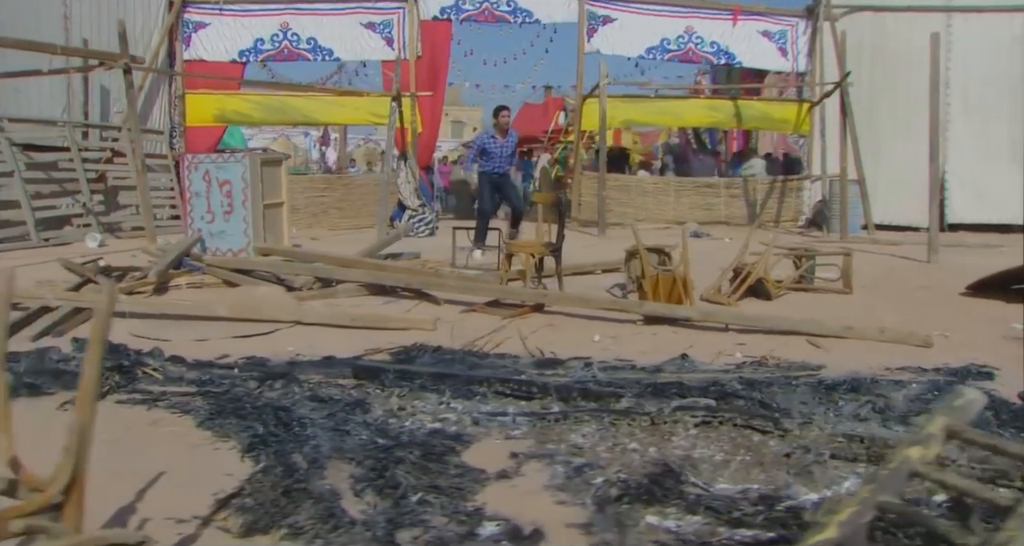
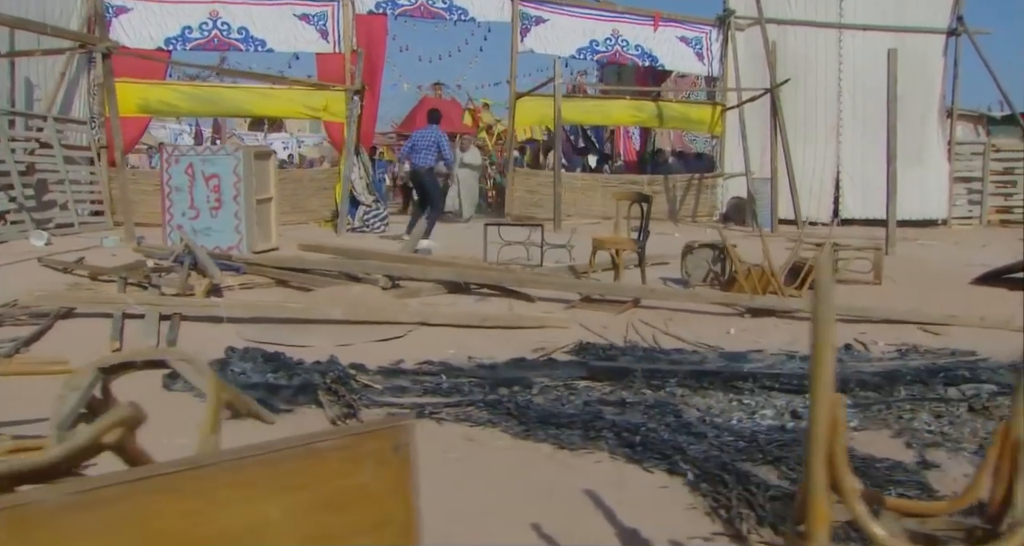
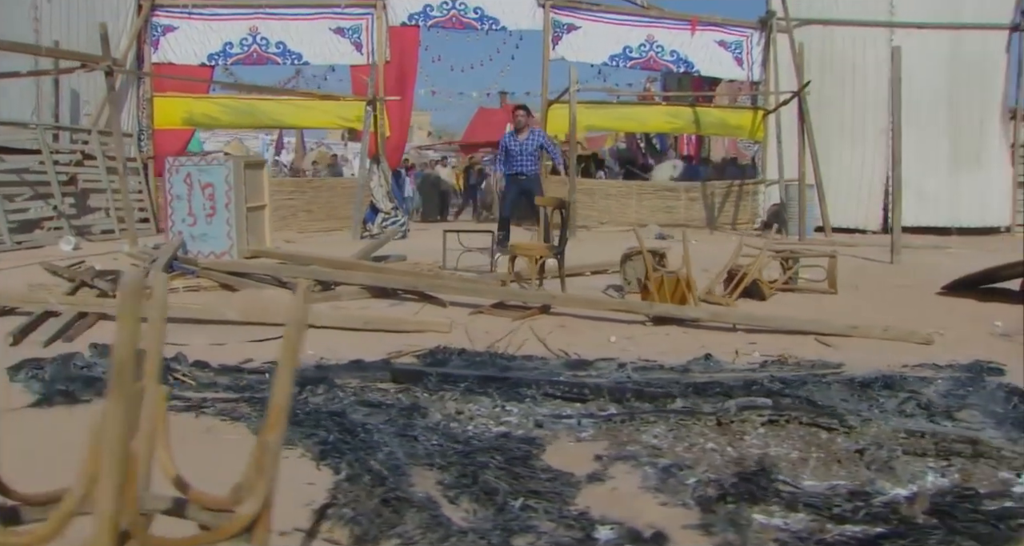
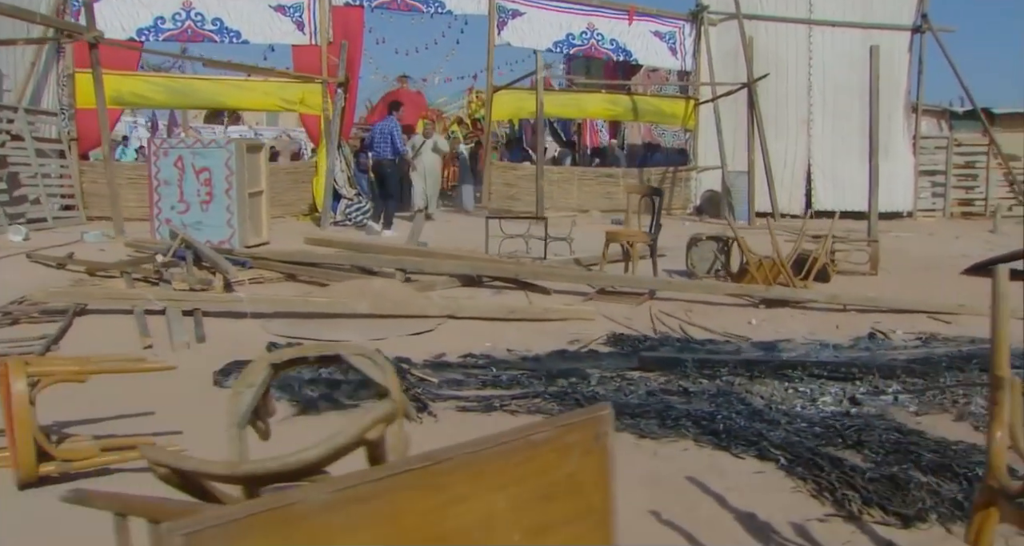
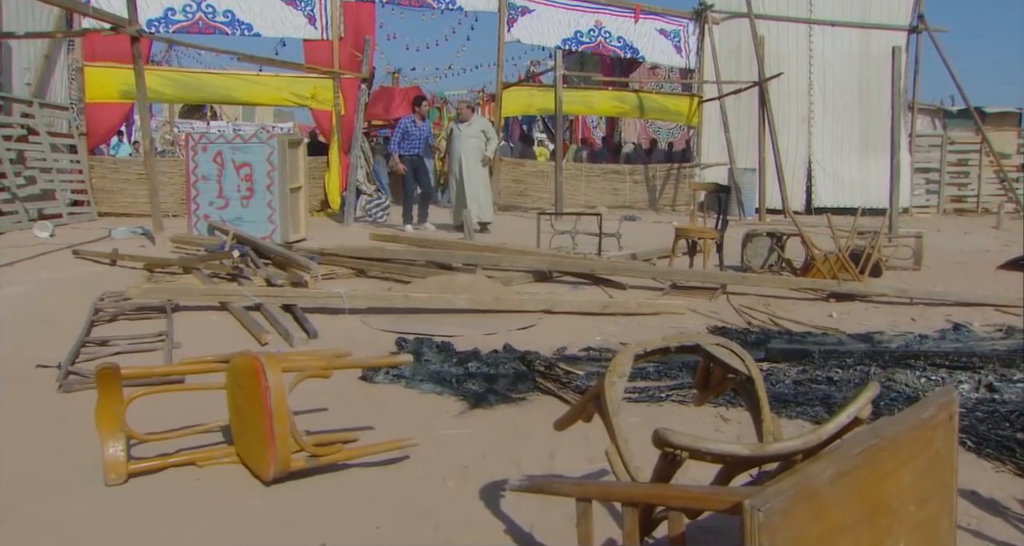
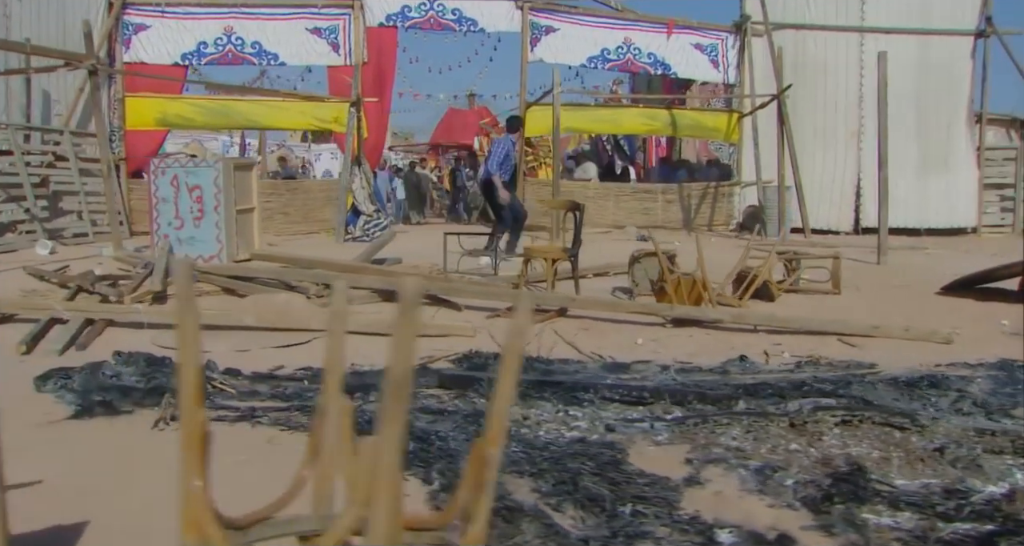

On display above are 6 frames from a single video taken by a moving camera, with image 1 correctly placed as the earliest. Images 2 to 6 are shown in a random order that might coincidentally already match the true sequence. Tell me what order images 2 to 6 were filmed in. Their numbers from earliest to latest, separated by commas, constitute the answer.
3, 6, 2, 4, 5
